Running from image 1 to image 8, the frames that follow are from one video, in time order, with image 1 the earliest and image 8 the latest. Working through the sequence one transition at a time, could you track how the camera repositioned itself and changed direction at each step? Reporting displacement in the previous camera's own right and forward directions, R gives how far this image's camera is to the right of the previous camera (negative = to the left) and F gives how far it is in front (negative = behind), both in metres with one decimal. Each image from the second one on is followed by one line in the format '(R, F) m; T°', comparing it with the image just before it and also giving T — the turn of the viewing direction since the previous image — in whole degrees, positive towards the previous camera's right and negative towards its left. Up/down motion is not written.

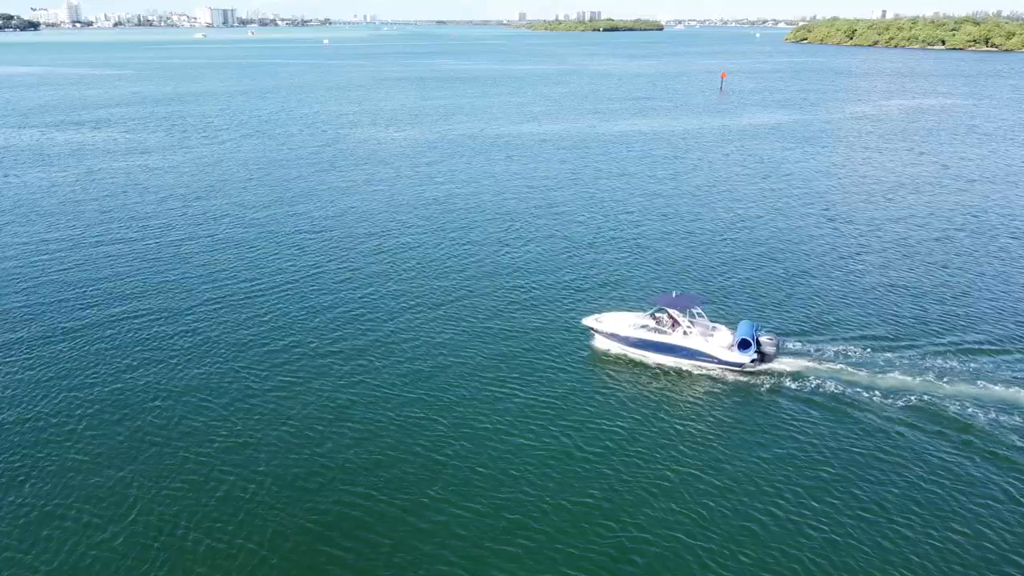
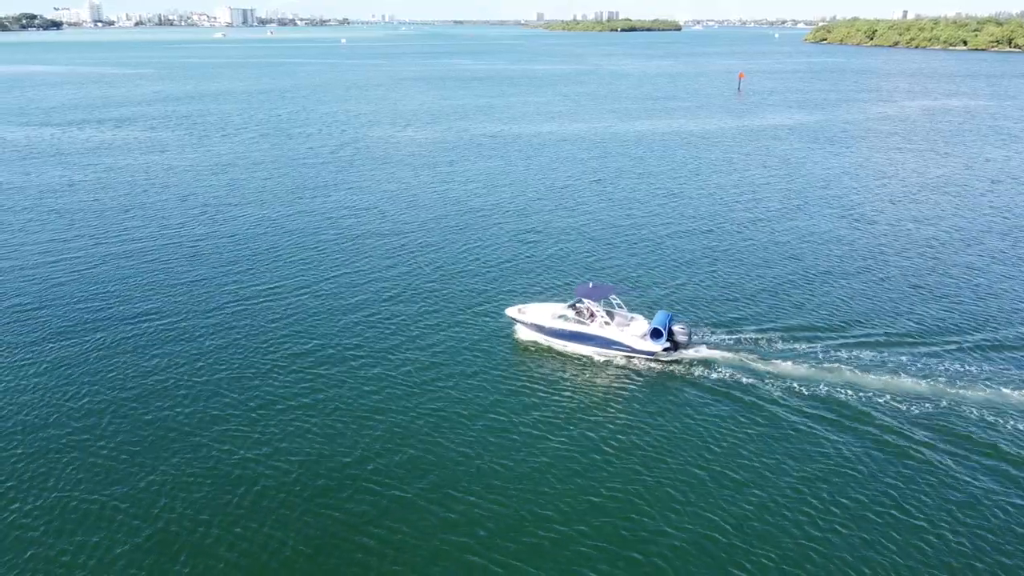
(+0.1, +0.3) m; -1°
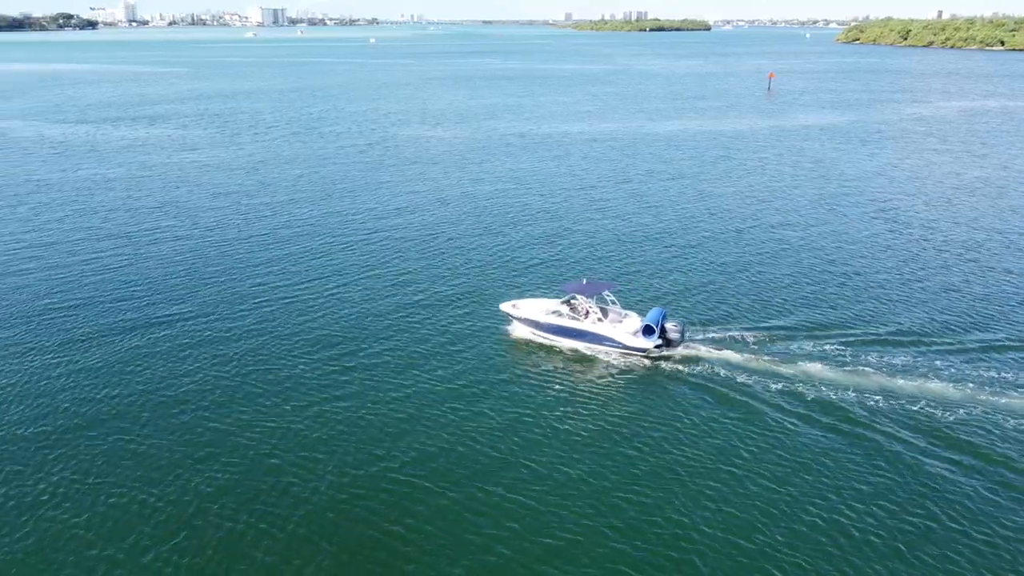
(-0.2, +0.2) m; -2°
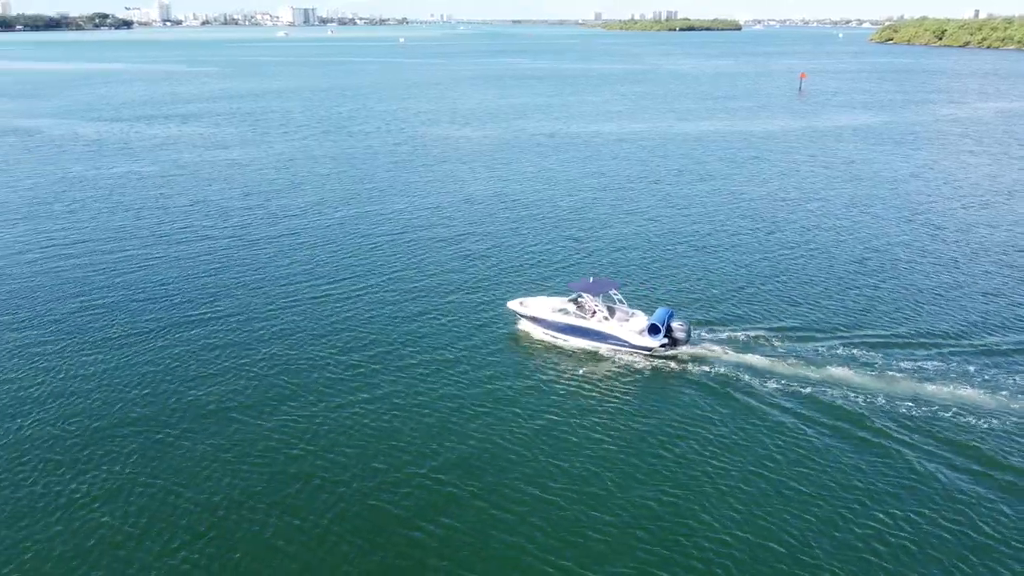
(-0.1, +0.2) m; -2°
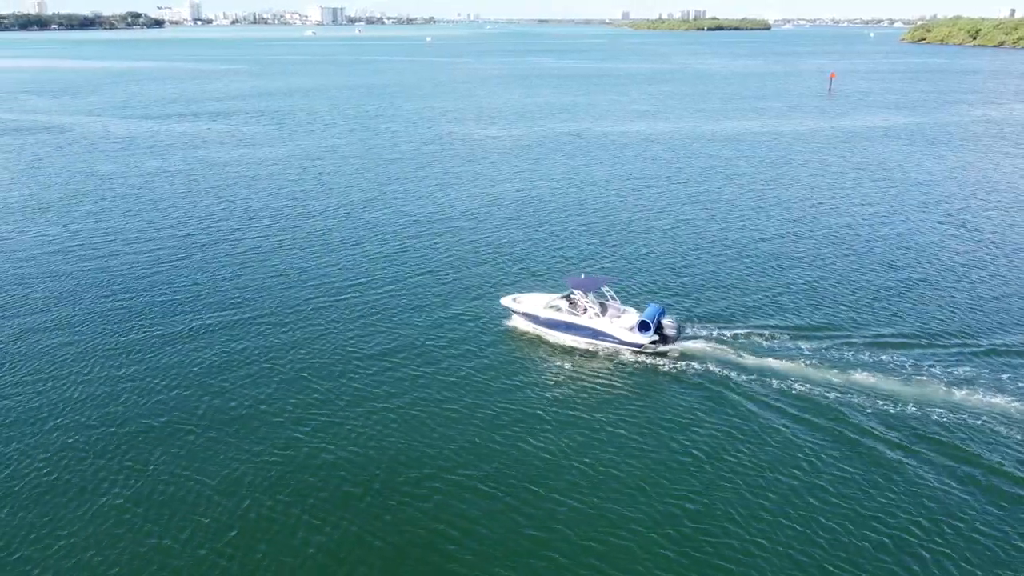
(0.0, +0.4) m; -2°
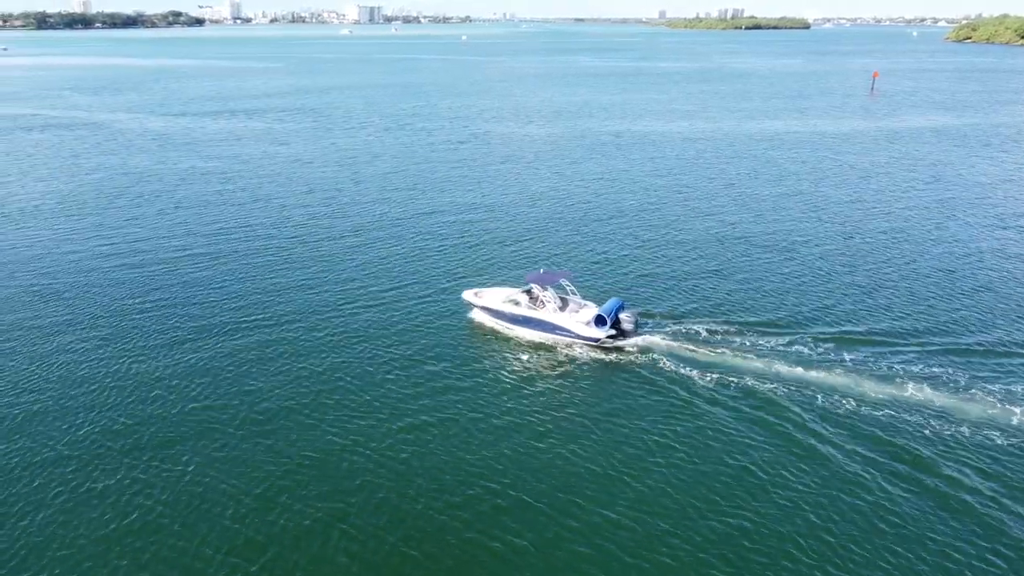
(-0.4, +1.8) m; -2°
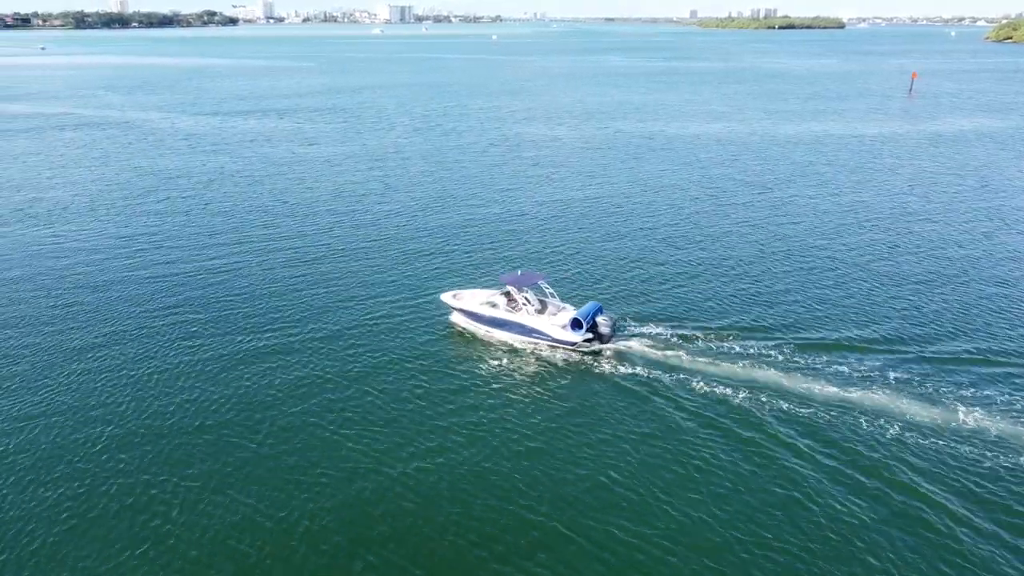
(-0.2, +1.6) m; -2°
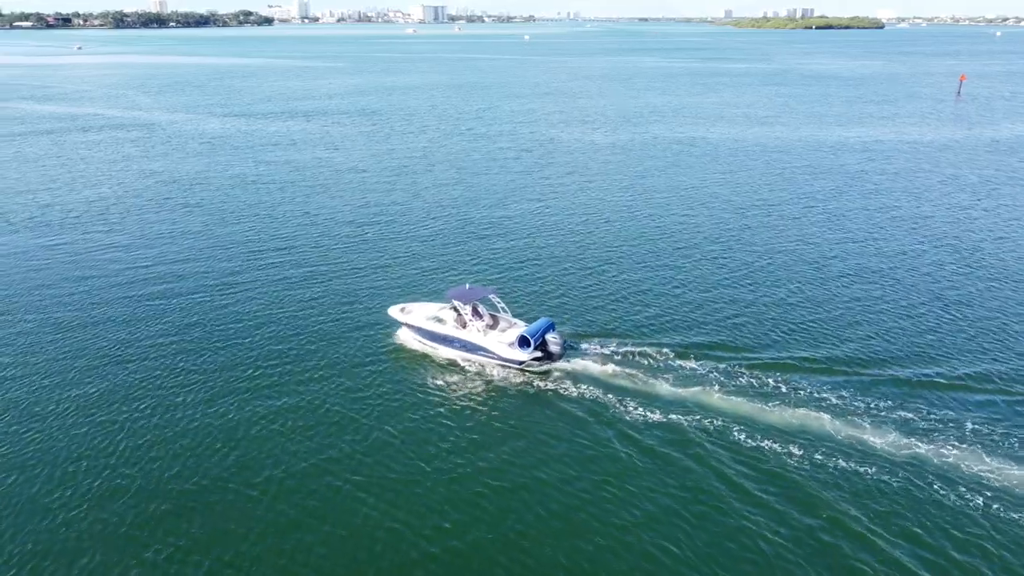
(-0.3, +4.6) m; -2°
